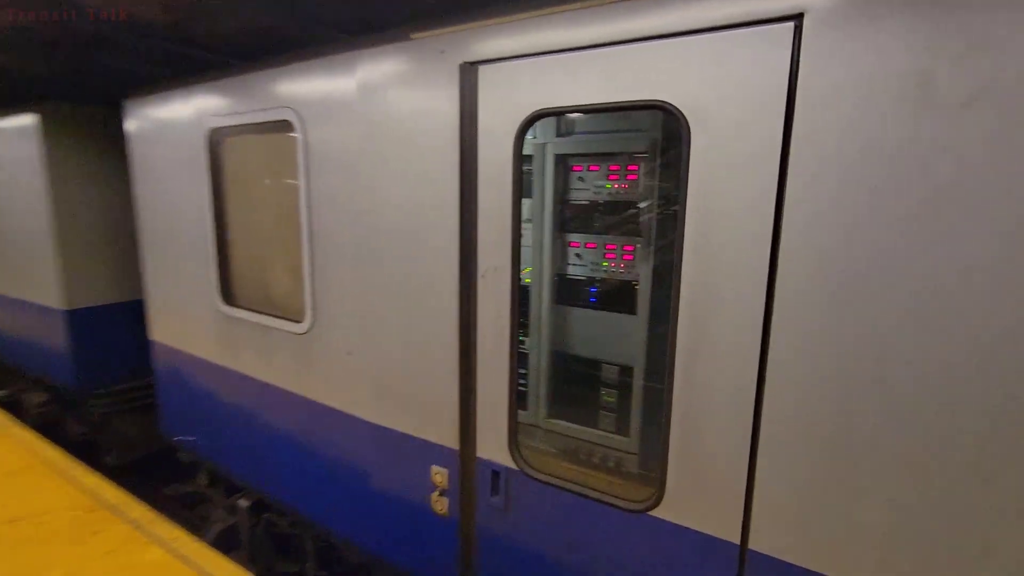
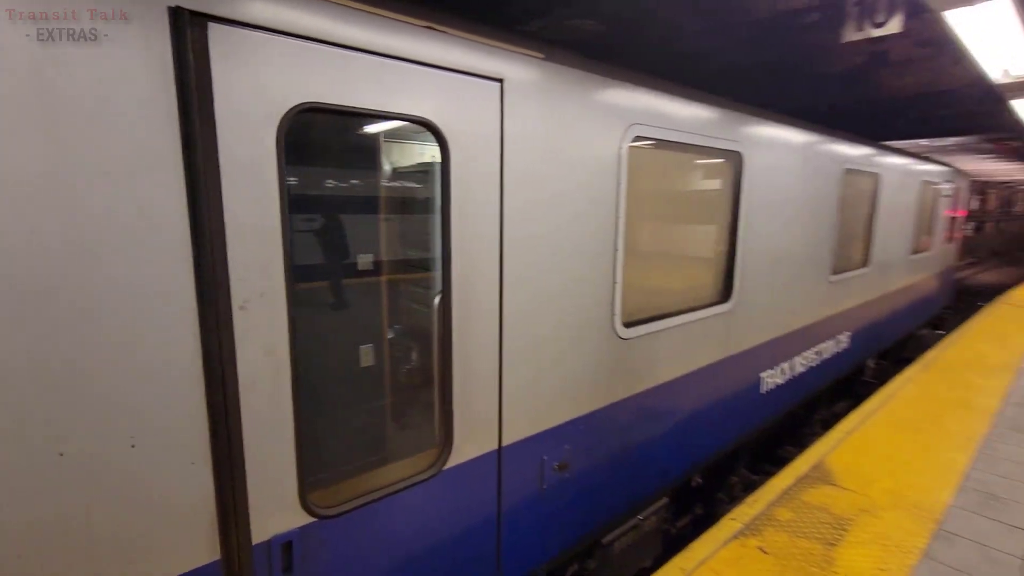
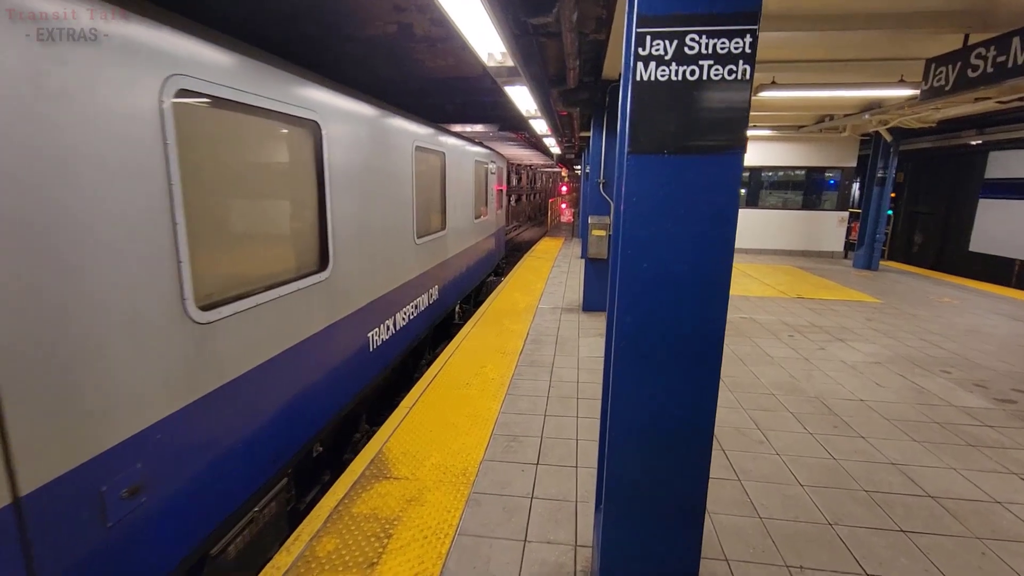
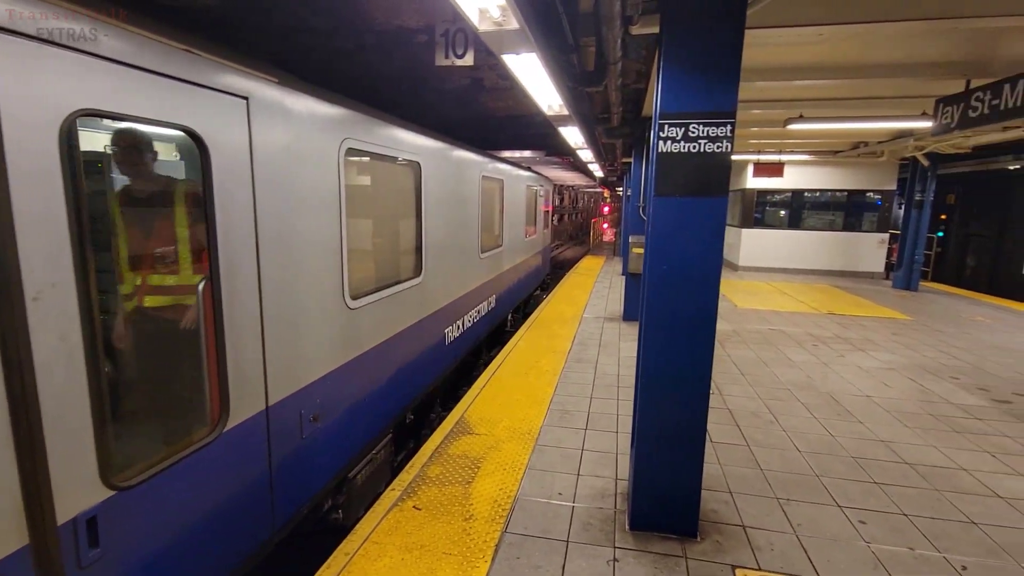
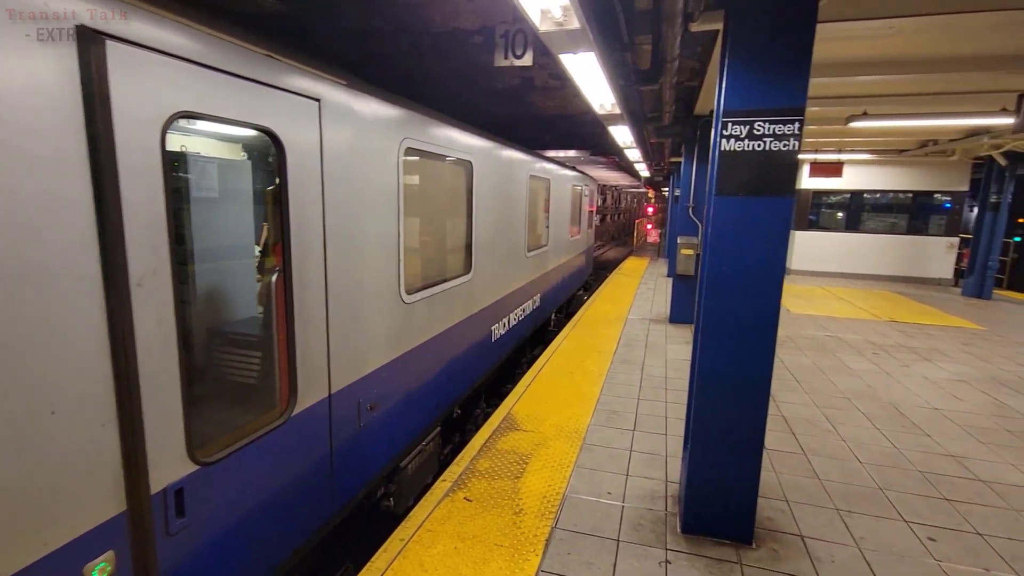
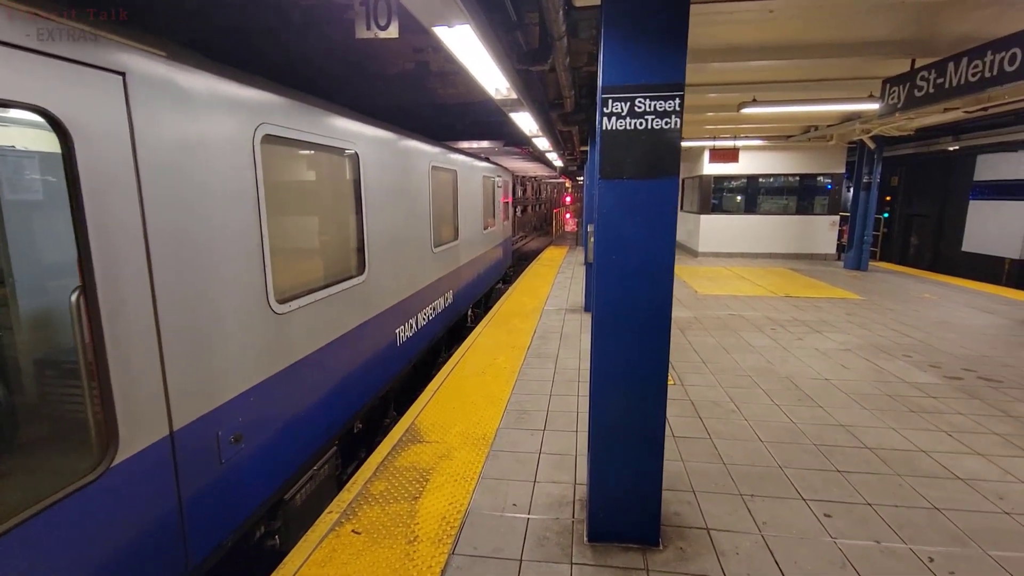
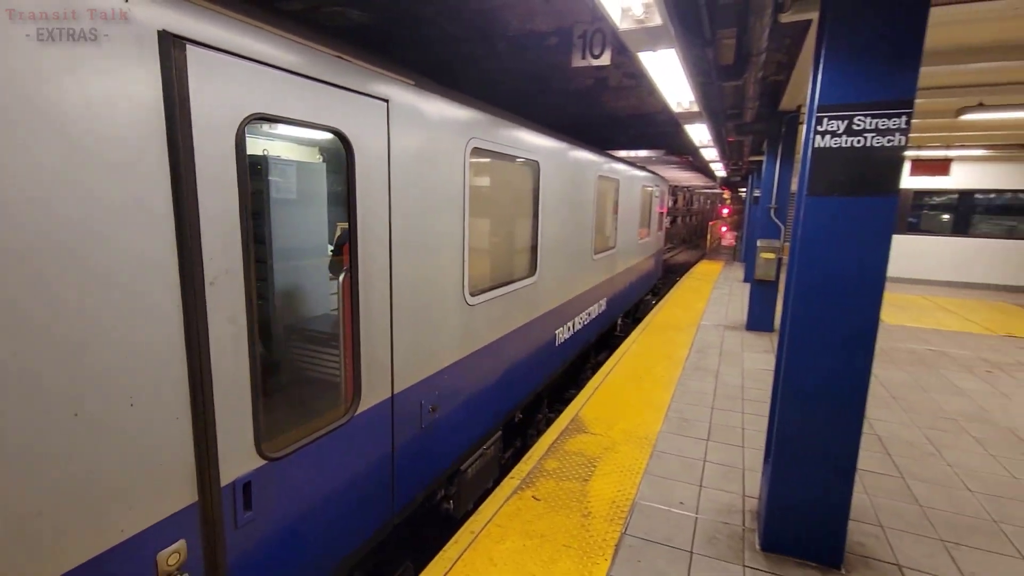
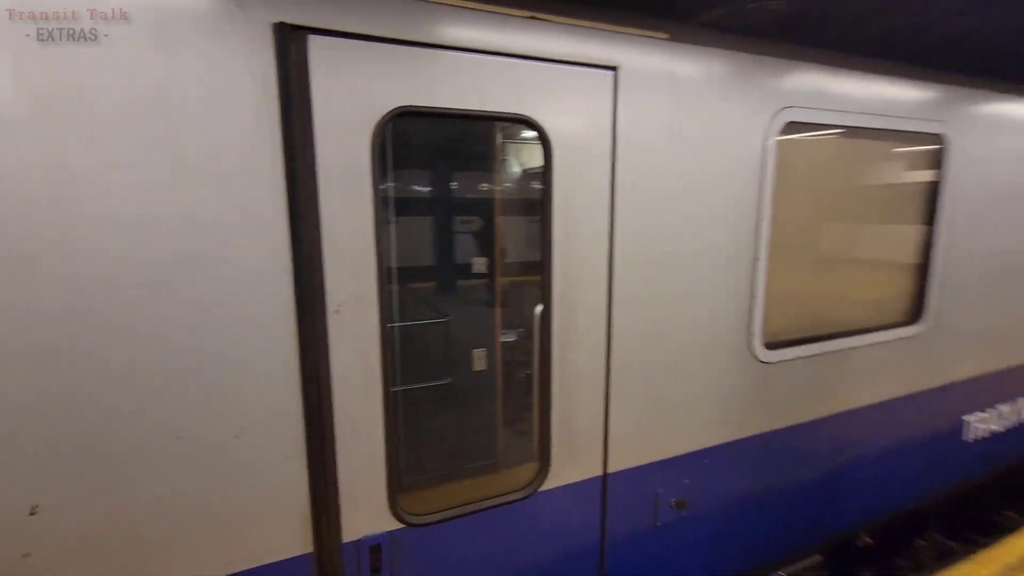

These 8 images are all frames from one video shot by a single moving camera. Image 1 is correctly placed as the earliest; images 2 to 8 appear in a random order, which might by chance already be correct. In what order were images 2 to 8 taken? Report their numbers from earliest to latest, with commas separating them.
8, 2, 7, 5, 4, 6, 3
